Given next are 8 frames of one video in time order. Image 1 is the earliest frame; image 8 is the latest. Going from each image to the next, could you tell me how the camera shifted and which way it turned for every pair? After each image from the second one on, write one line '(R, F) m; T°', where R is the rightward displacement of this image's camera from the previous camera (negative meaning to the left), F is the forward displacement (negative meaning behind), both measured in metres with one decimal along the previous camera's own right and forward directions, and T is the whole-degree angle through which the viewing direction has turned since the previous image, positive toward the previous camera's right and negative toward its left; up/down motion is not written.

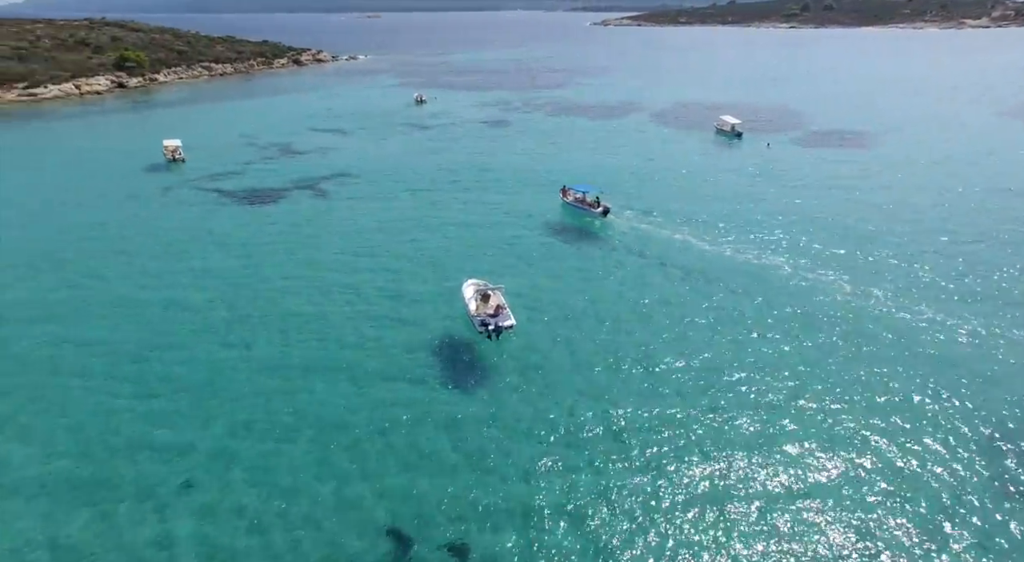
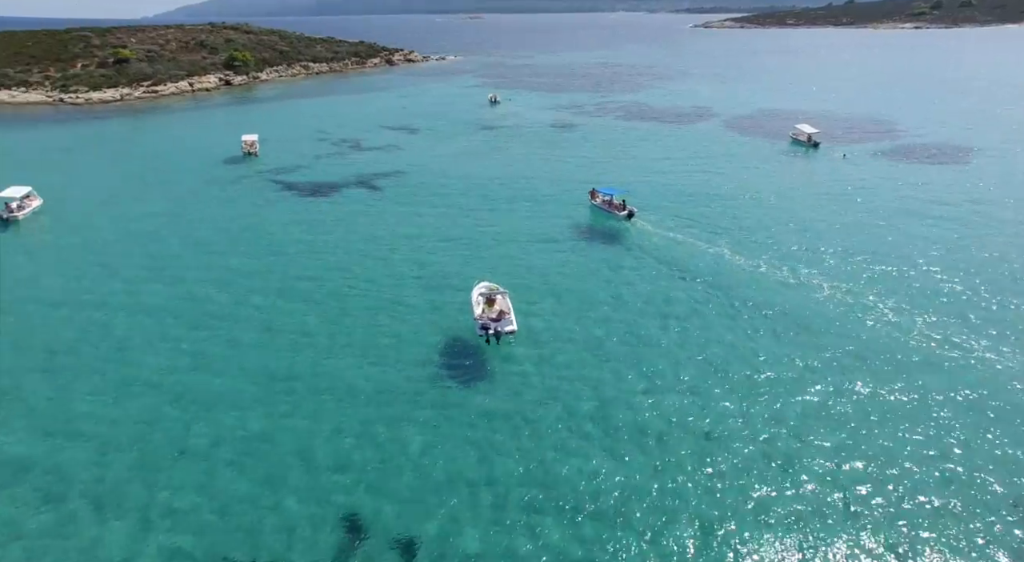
(+4.1, +0.1) m; -9°
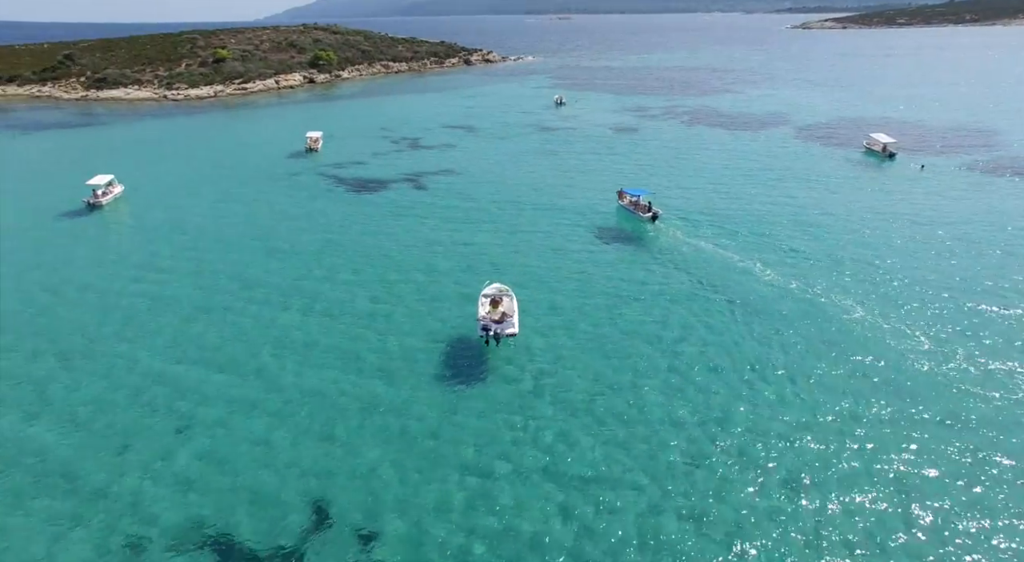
(+3.7, +0.2) m; -8°
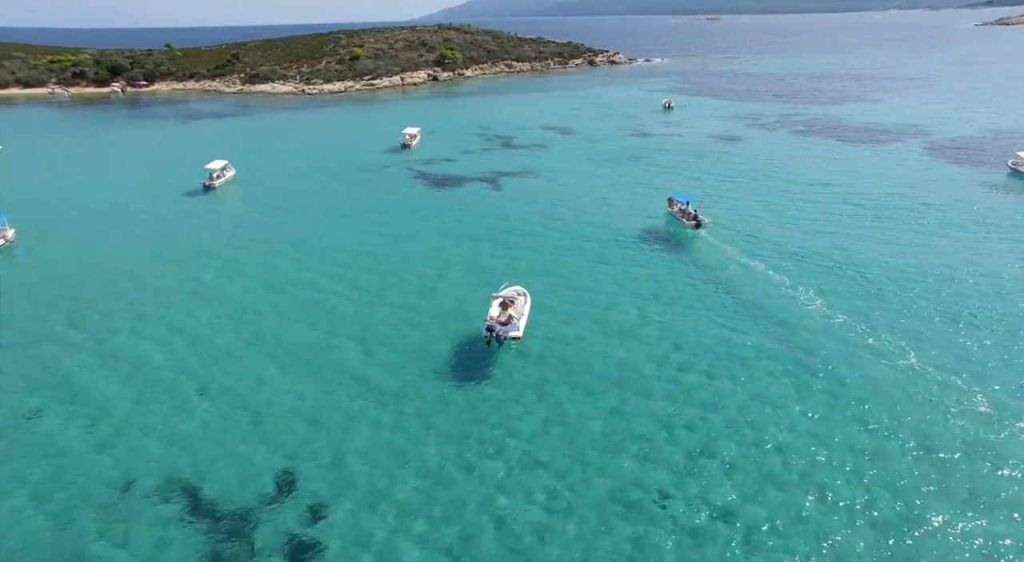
(+5.7, +0.5) m; -12°
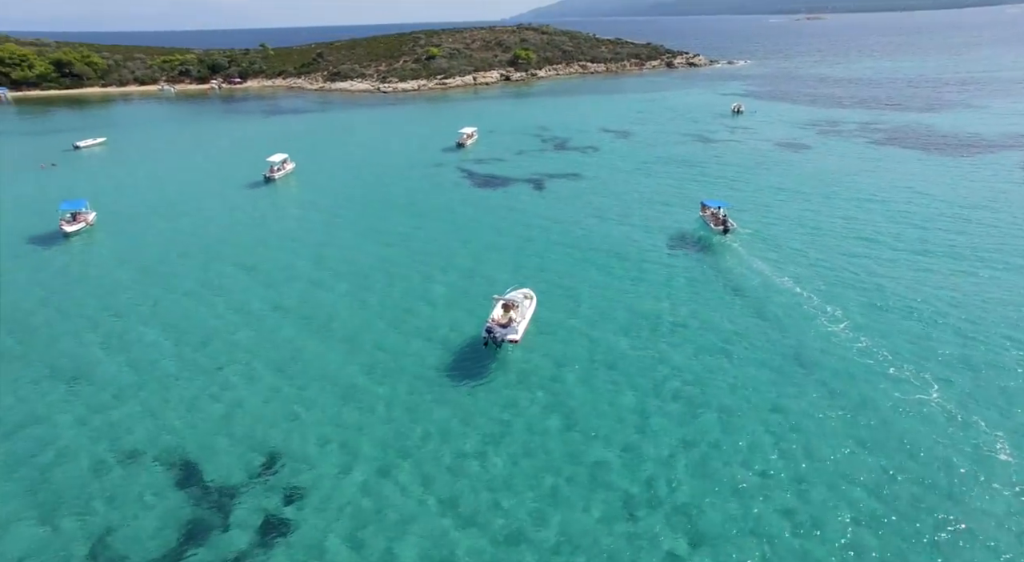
(+3.8, +0.1) m; -8°
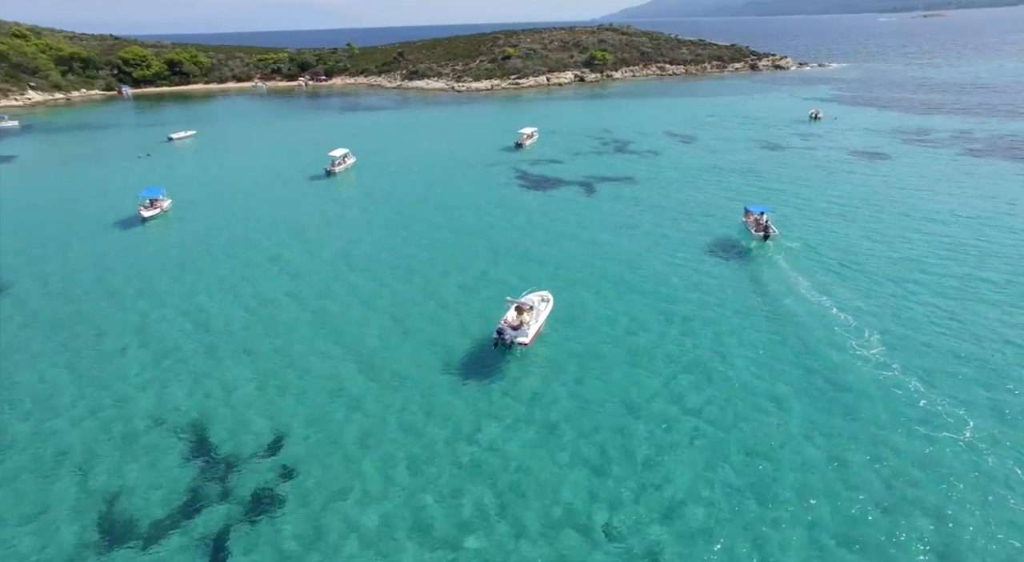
(+3.2, +0.1) m; -8°
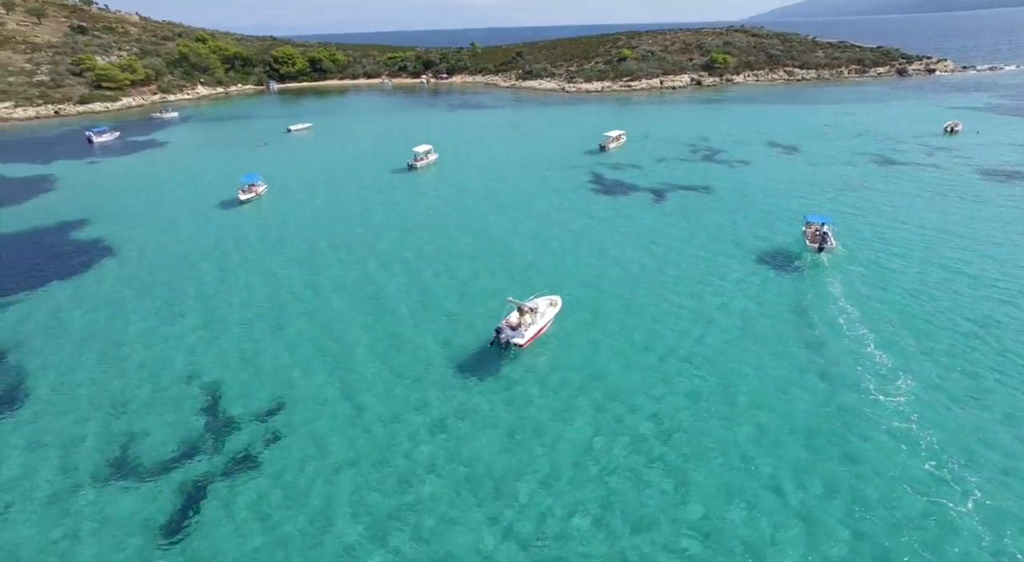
(+6.1, +0.3) m; -12°
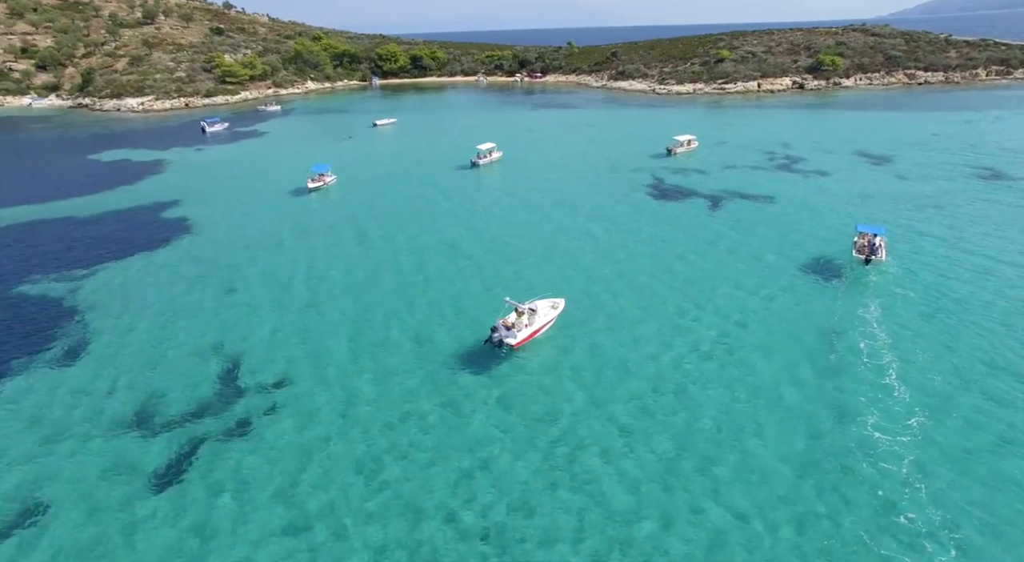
(+5.2, +0.3) m; -10°
